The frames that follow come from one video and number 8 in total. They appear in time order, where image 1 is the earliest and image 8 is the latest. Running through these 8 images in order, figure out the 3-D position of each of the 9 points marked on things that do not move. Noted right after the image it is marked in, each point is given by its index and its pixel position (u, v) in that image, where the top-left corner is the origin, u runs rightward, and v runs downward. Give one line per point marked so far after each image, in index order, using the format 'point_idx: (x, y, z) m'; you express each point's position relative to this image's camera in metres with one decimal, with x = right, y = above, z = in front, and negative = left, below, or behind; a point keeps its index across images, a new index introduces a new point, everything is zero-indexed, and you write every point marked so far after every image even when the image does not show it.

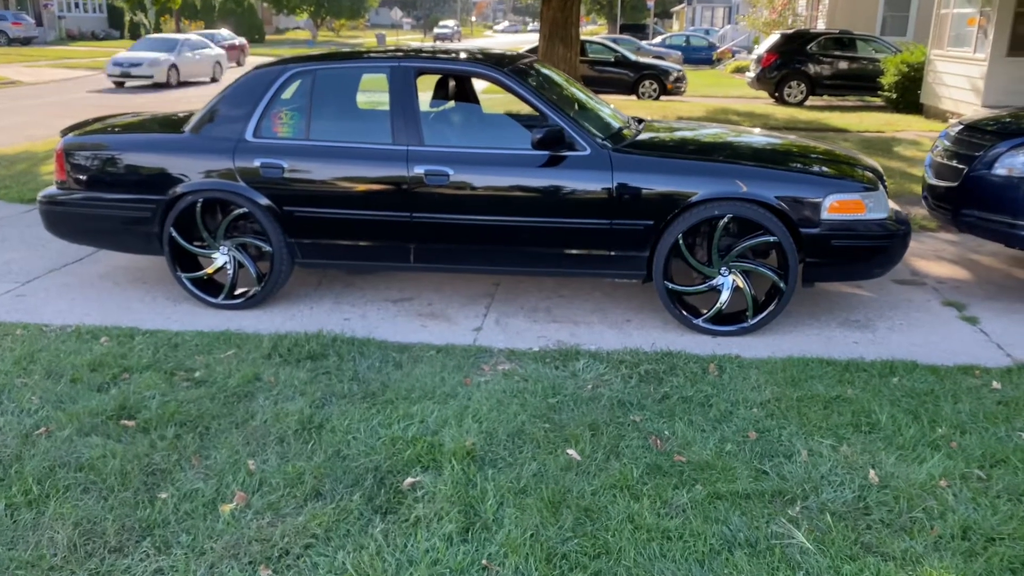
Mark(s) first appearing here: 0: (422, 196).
0: (-0.5, +0.5, +5.1) m
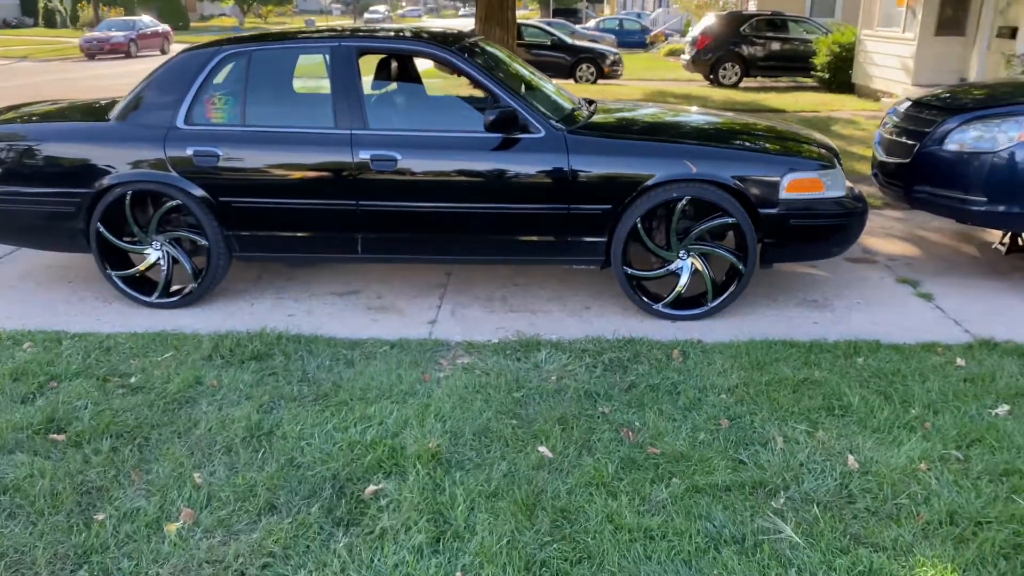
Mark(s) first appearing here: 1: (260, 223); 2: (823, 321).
0: (-0.8, +0.6, +4.8) m
1: (-1.4, +0.4, +5.0) m
2: (+1.8, -0.2, +4.9) m
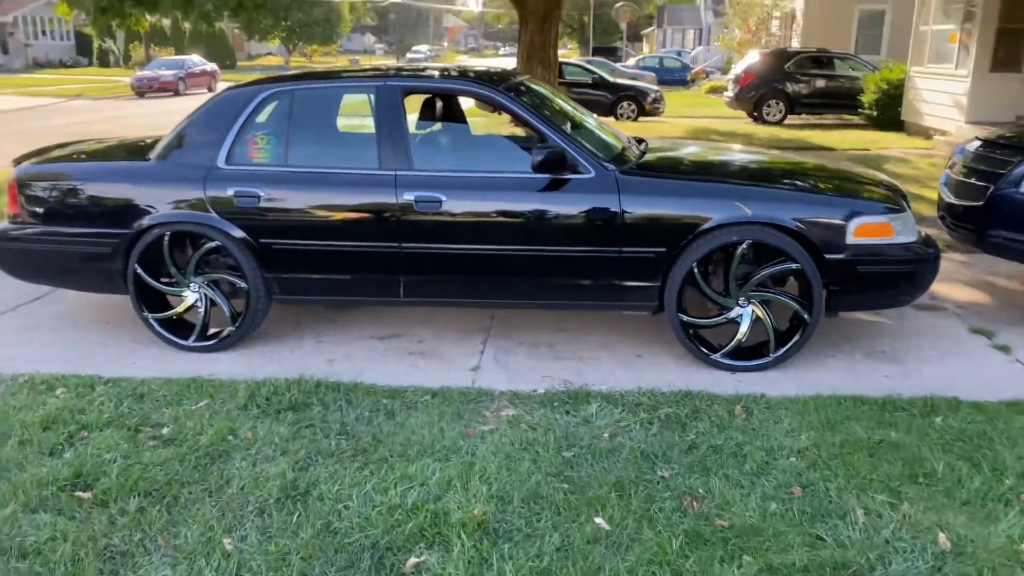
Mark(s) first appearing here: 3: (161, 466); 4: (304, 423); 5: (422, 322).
0: (-0.5, +0.3, +4.7) m
1: (-1.2, +0.1, +4.8) m
2: (+2.0, -0.5, +4.5) m
3: (-1.4, -0.7, +3.4) m
4: (-0.9, -0.6, +3.9) m
5: (-0.6, -0.2, +5.5) m
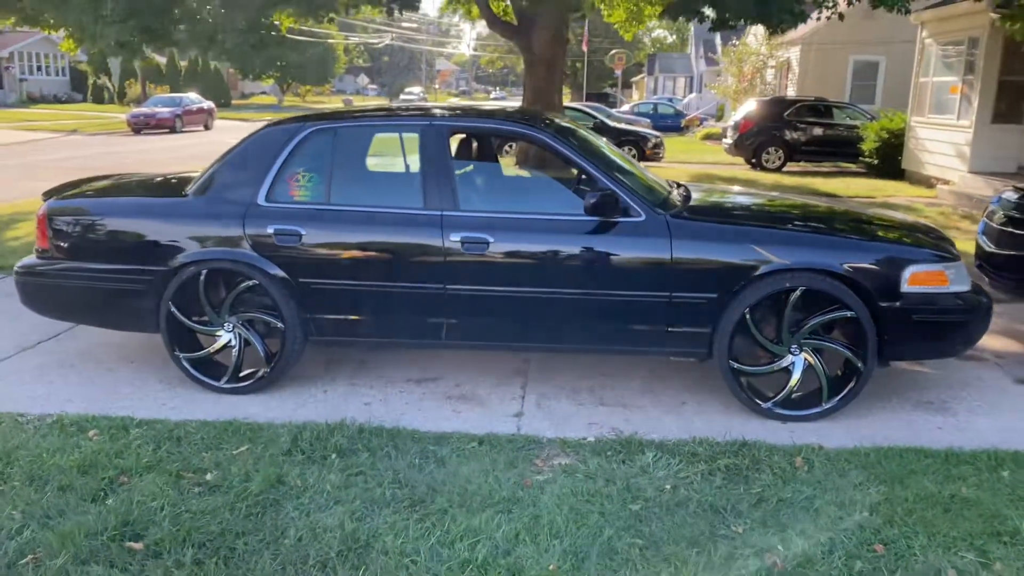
0: (-0.3, +0.1, +4.6) m
1: (-0.9, -0.1, +4.7) m
2: (+2.3, -0.7, +4.5) m
3: (-1.1, -0.9, +3.3) m
4: (-0.7, -0.8, +3.7) m
5: (-0.3, -0.5, +5.4) m
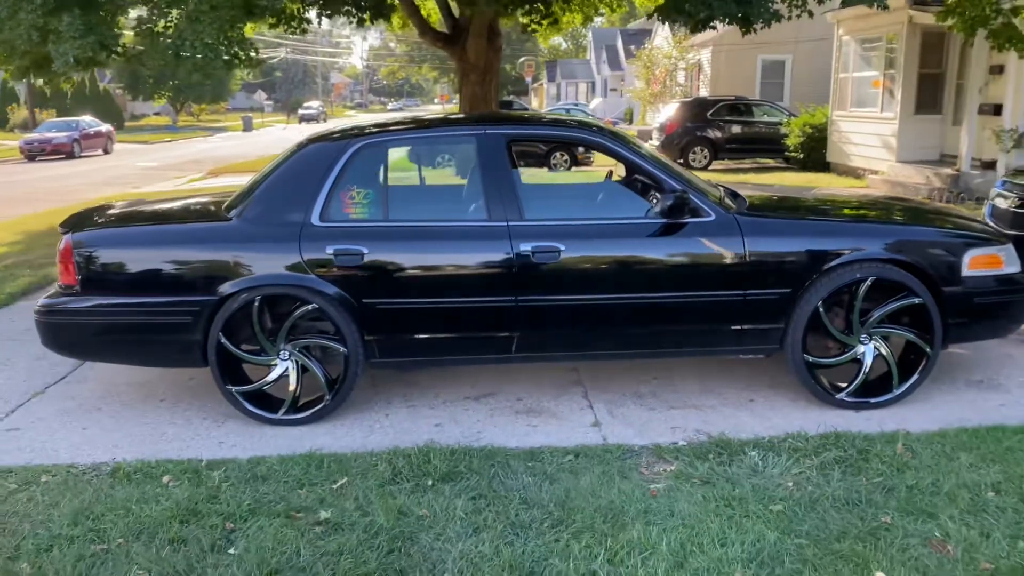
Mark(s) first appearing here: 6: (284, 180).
0: (+0.1, +0.1, +4.5) m
1: (-0.6, -0.2, +4.5) m
2: (+2.7, -0.6, +4.6) m
3: (-0.6, -1.0, +3.1) m
4: (-0.2, -0.9, +3.6) m
5: (0.0, -0.6, +5.3) m
6: (-1.2, +0.6, +4.6) m
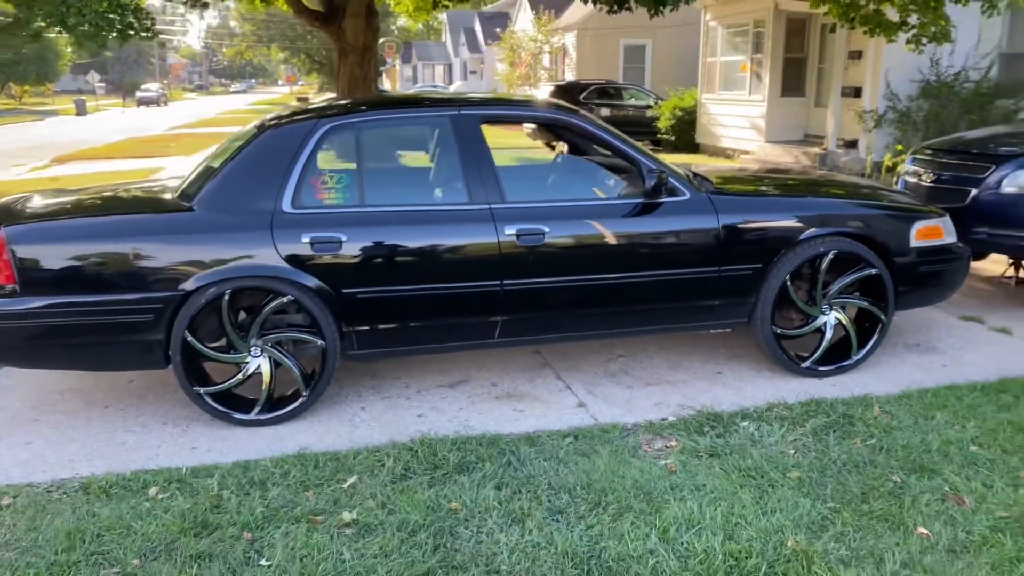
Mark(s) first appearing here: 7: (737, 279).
0: (0.0, +0.1, +4.4) m
1: (-0.6, -0.1, +4.4) m
2: (+2.5, -0.4, +5.0) m
3: (-0.4, -0.9, +2.9) m
4: (-0.1, -0.8, +3.5) m
5: (-0.2, -0.5, +5.2) m
6: (-1.3, +0.6, +4.3) m
7: (+1.2, 0.0, +4.6) m
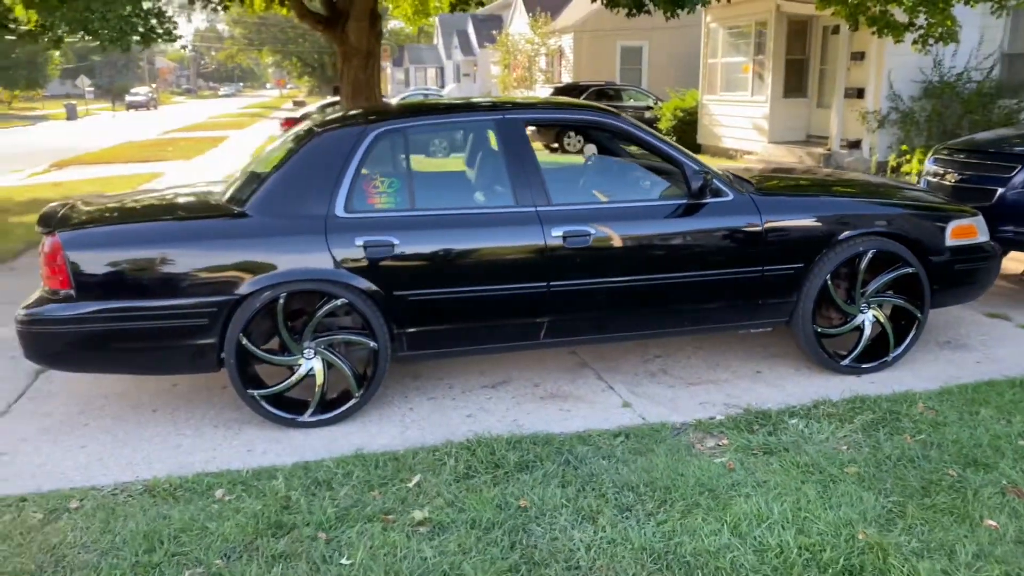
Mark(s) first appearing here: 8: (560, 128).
0: (+0.2, +0.1, +4.4) m
1: (-0.4, -0.1, +4.4) m
2: (+2.8, -0.4, +5.1) m
3: (-0.1, -0.9, +3.0) m
4: (+0.2, -0.8, +3.5) m
5: (0.0, -0.5, +5.2) m
6: (-1.1, +0.6, +4.3) m
7: (+1.5, +0.1, +4.7) m
8: (+0.2, +0.9, +4.7) m
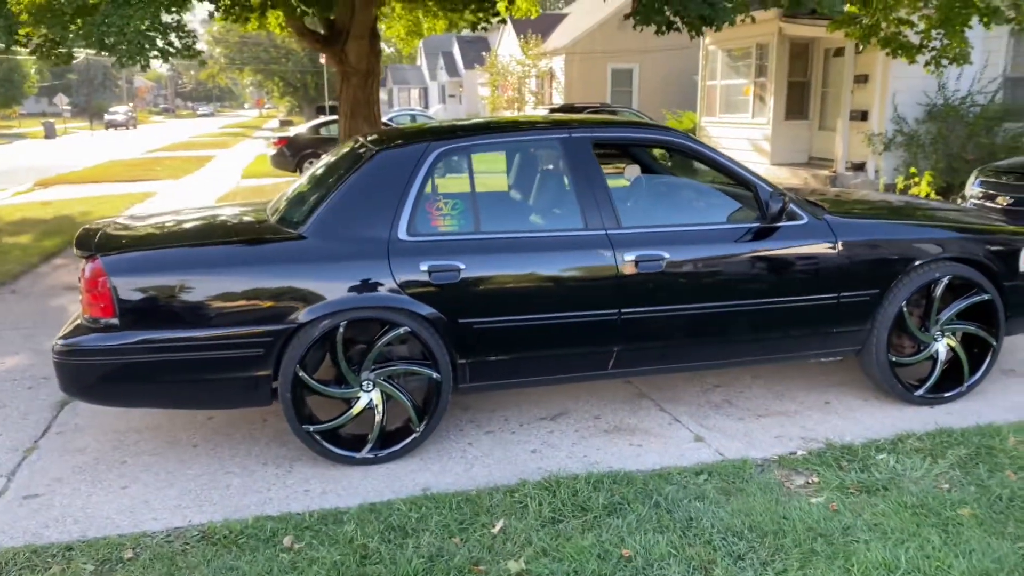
0: (+0.6, 0.0, +4.2) m
1: (-0.1, -0.3, +4.2) m
2: (+3.1, -0.6, +4.9) m
3: (+0.3, -1.0, +2.7) m
4: (+0.5, -0.9, +3.3) m
5: (+0.3, -0.6, +5.0) m
6: (-0.7, +0.5, +4.0) m
7: (+1.8, -0.1, +4.5) m
8: (+0.6, +0.7, +4.5) m
